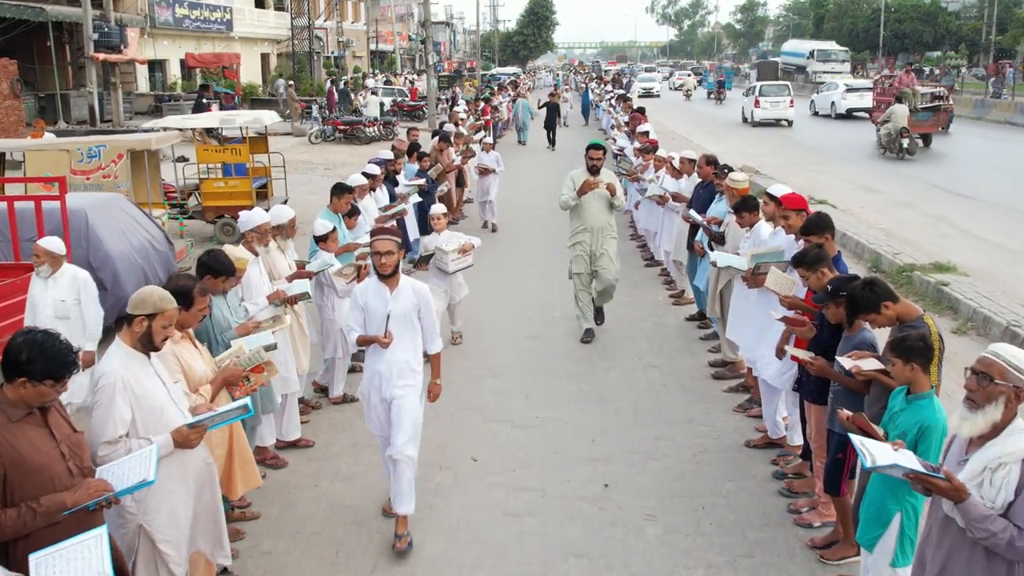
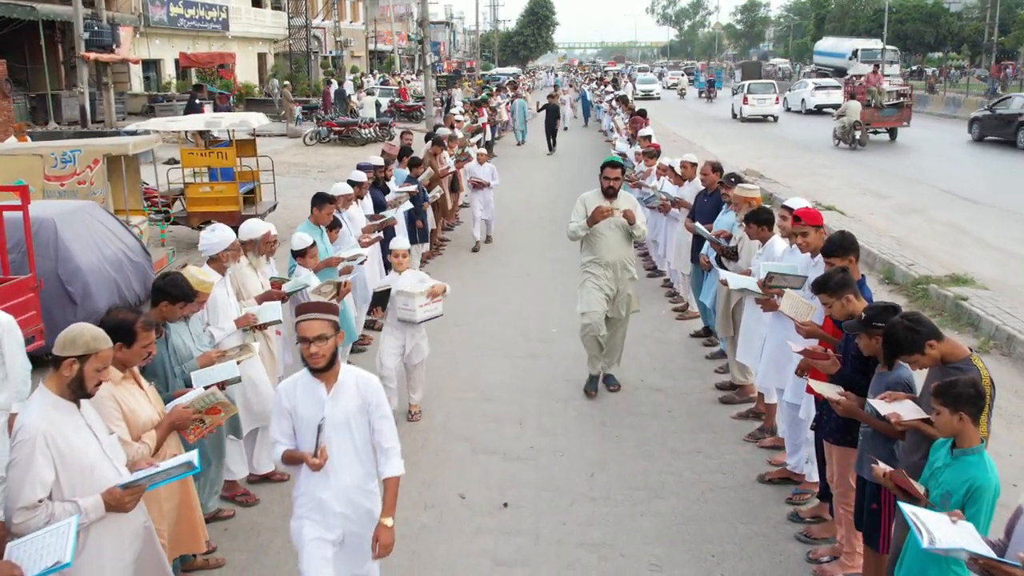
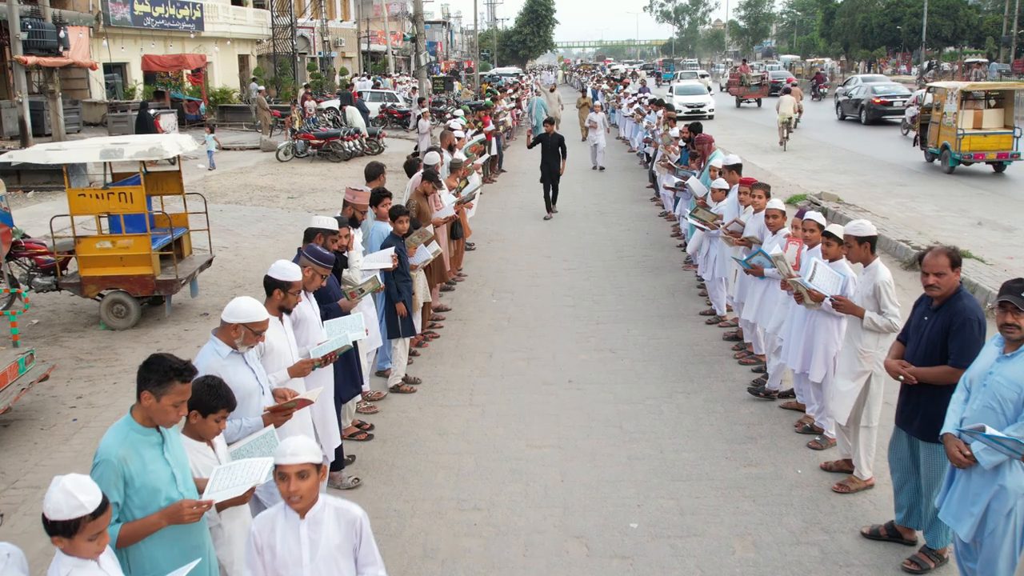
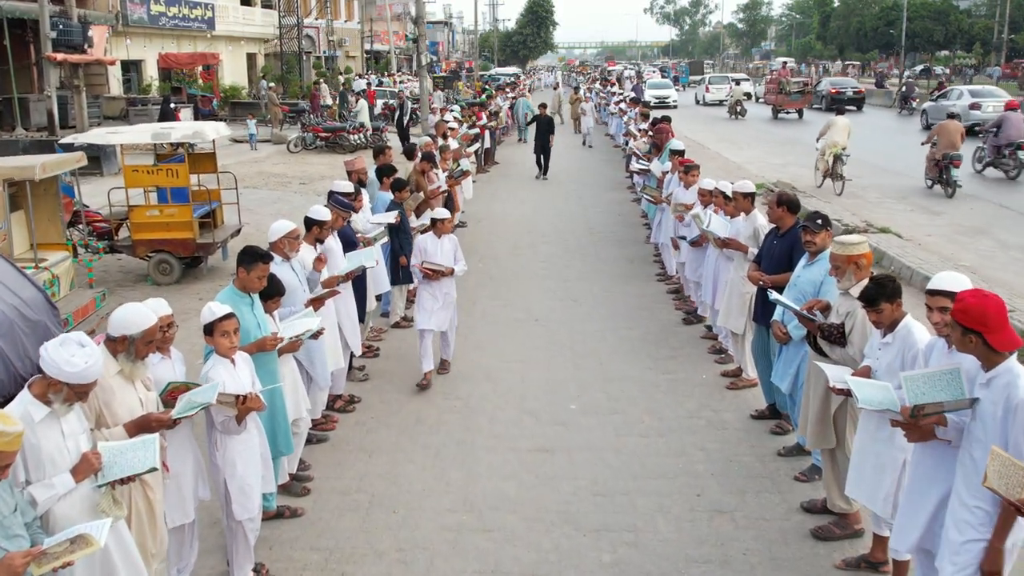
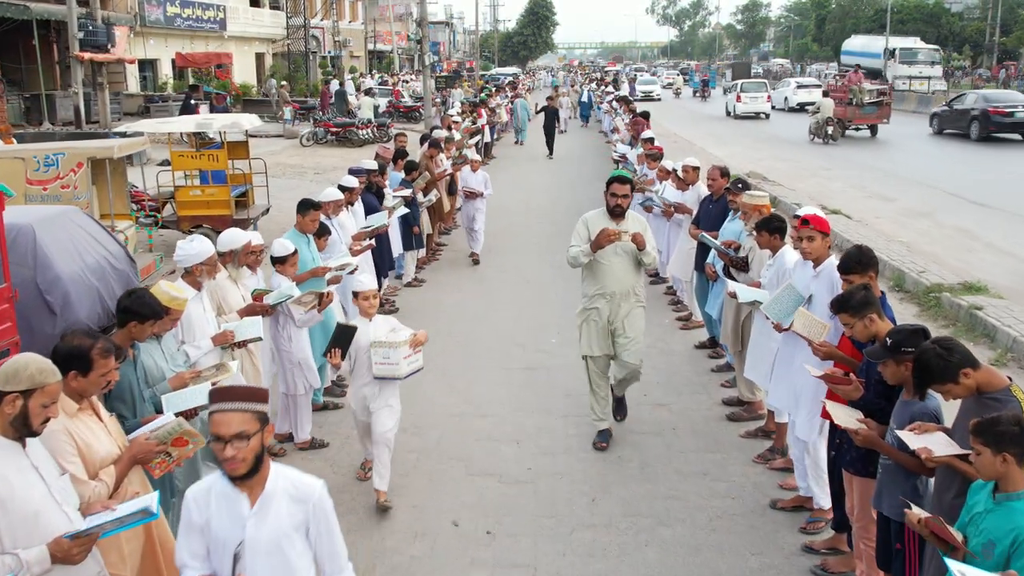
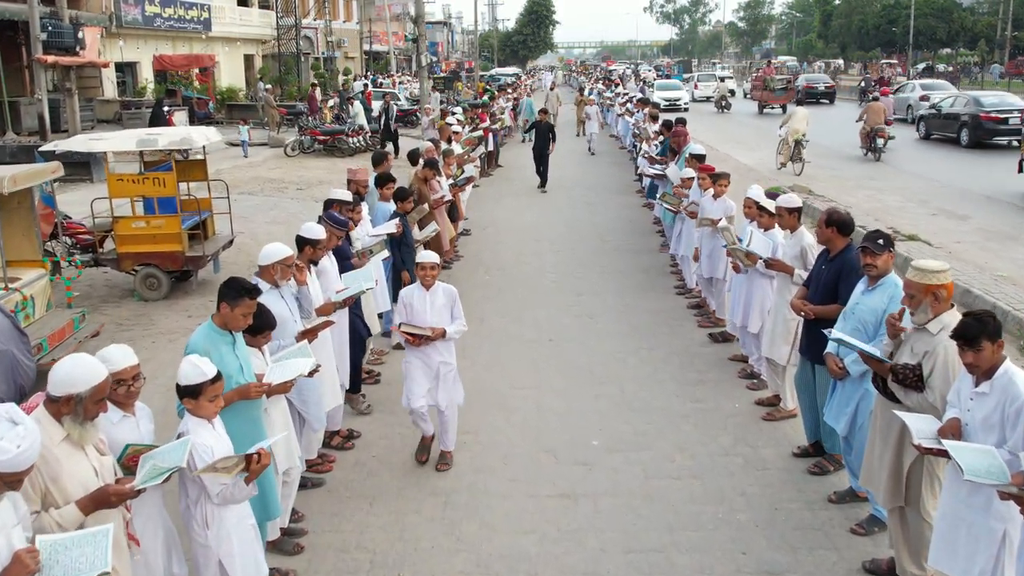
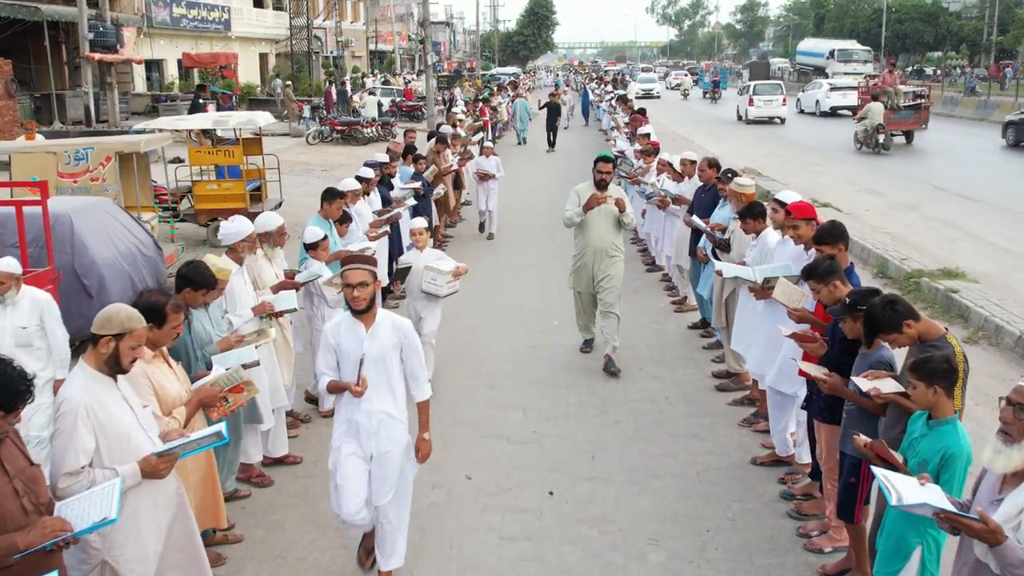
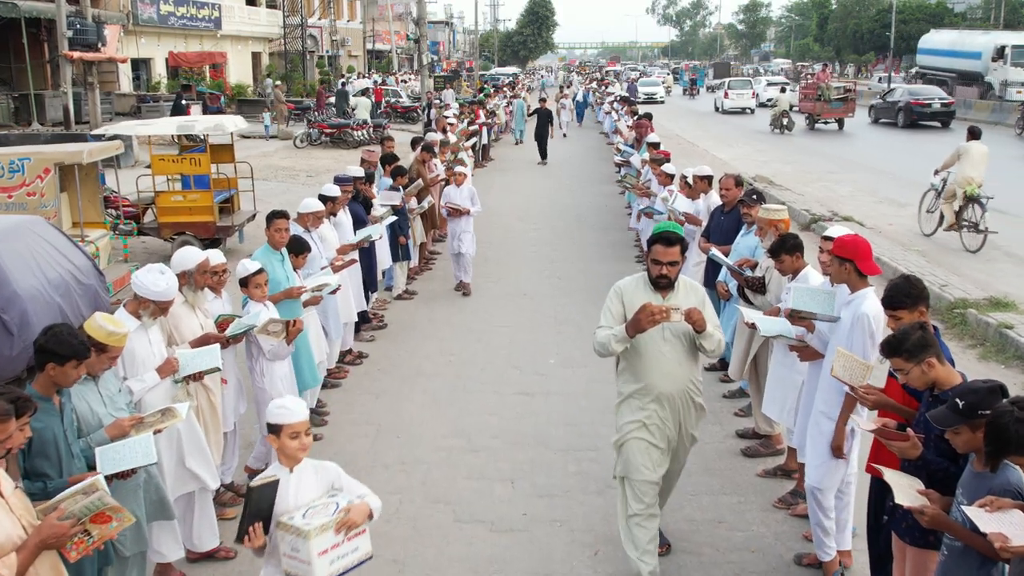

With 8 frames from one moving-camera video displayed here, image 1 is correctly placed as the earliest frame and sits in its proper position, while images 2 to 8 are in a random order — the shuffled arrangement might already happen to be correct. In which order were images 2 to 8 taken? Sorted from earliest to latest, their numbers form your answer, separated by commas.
7, 2, 5, 8, 4, 6, 3
